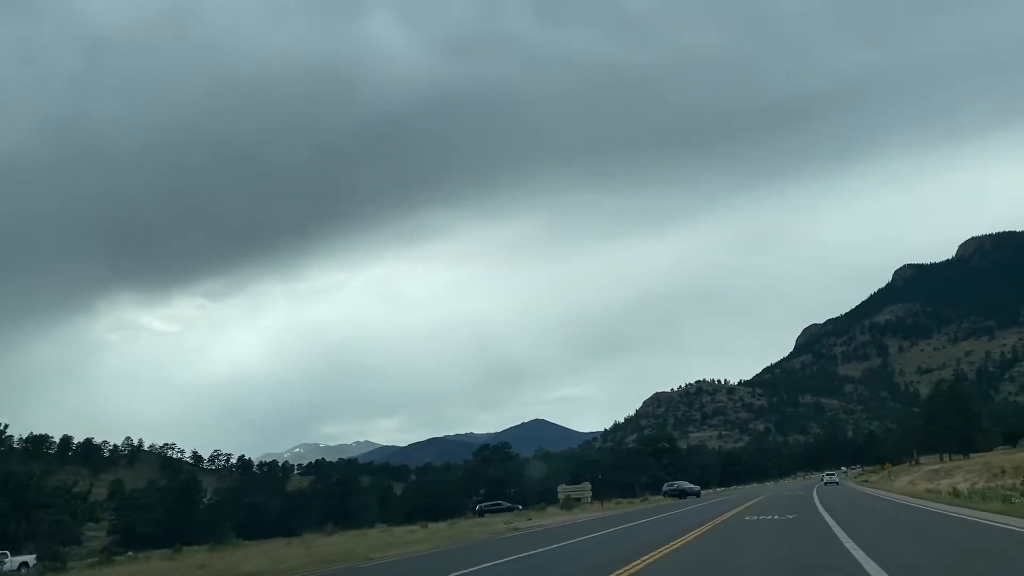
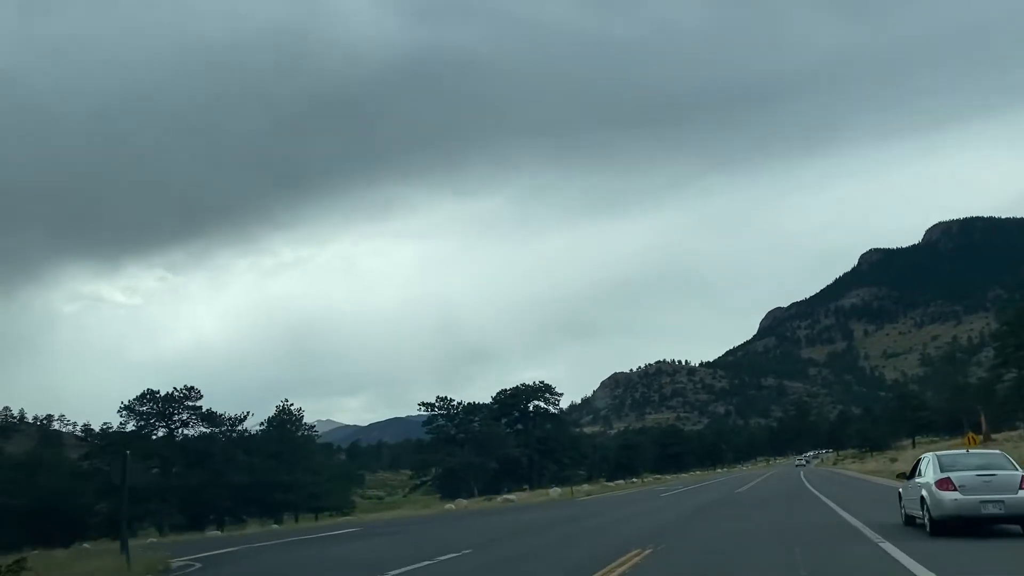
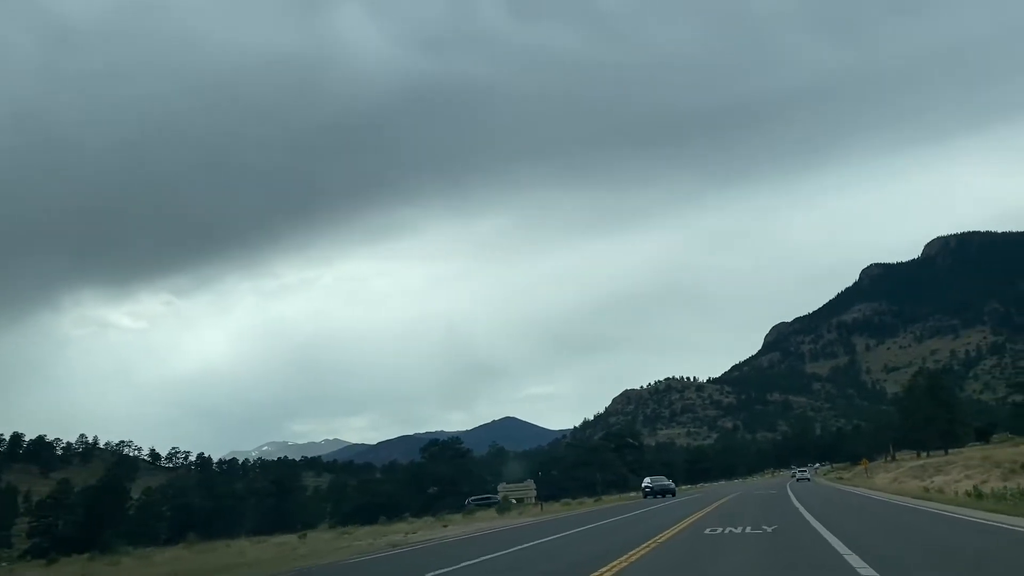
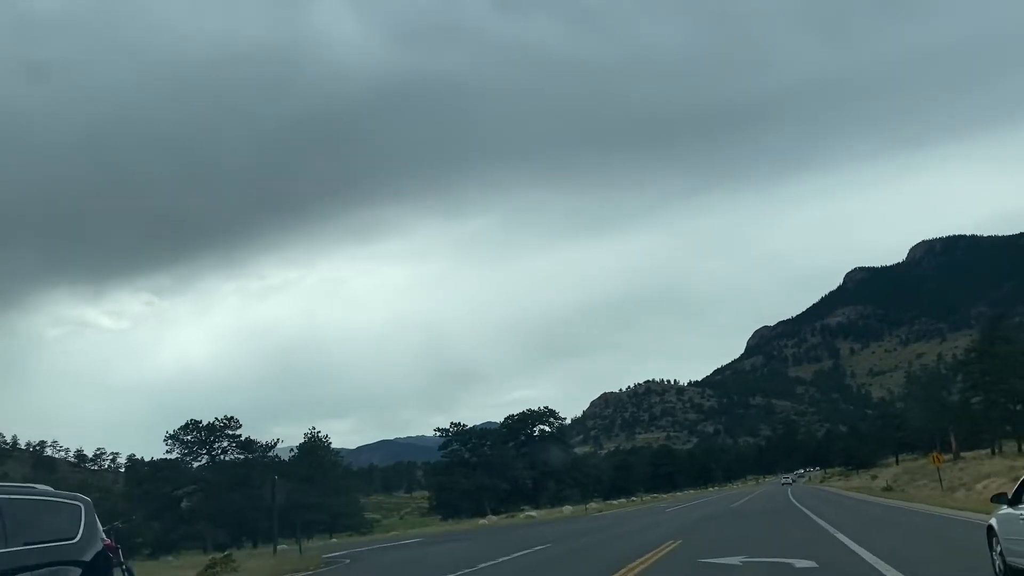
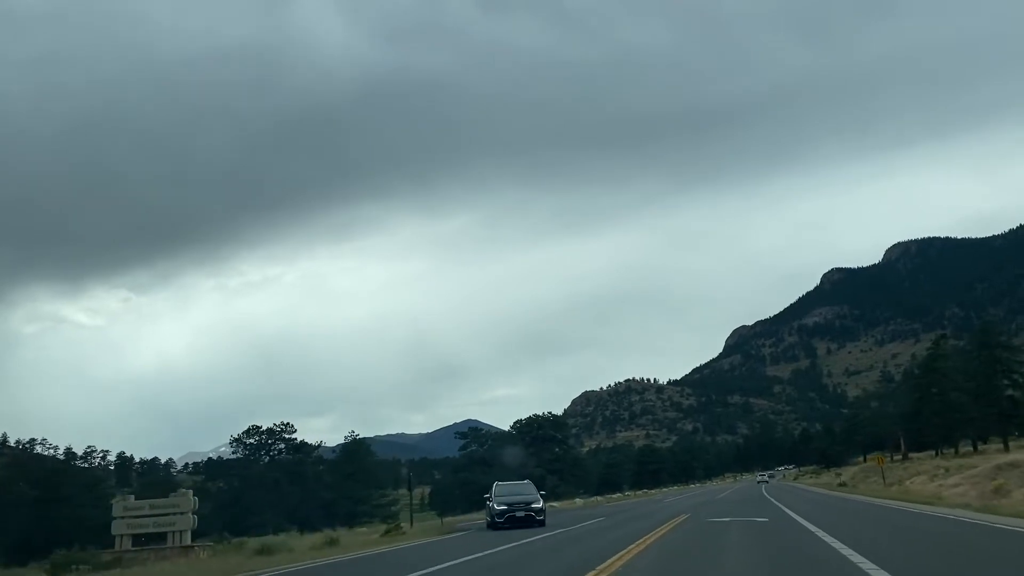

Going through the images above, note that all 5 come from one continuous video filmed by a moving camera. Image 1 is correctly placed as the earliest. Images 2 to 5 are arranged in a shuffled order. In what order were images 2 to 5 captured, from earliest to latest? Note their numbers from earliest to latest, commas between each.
3, 5, 4, 2
